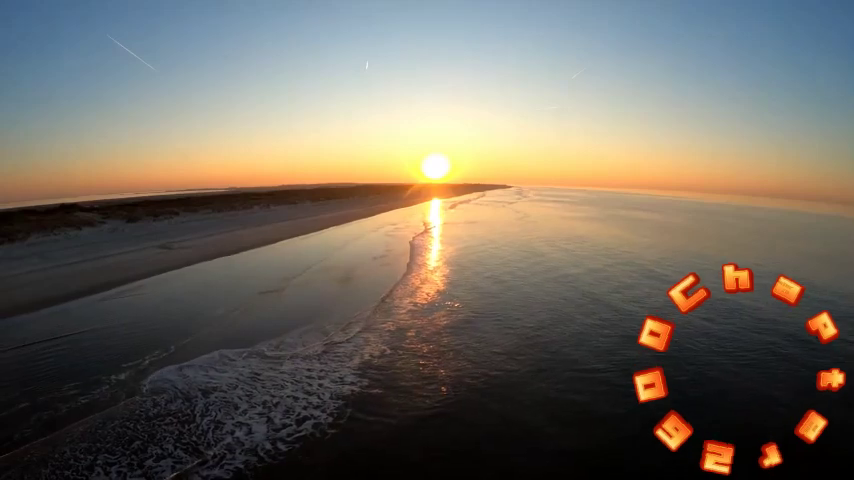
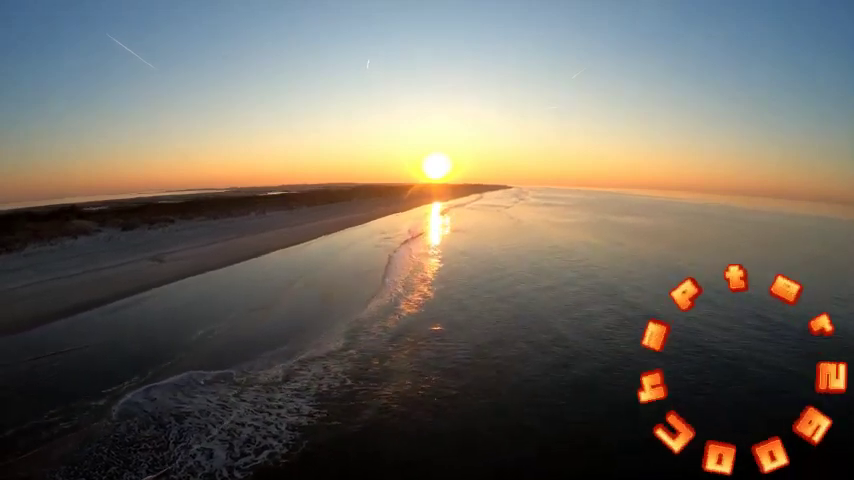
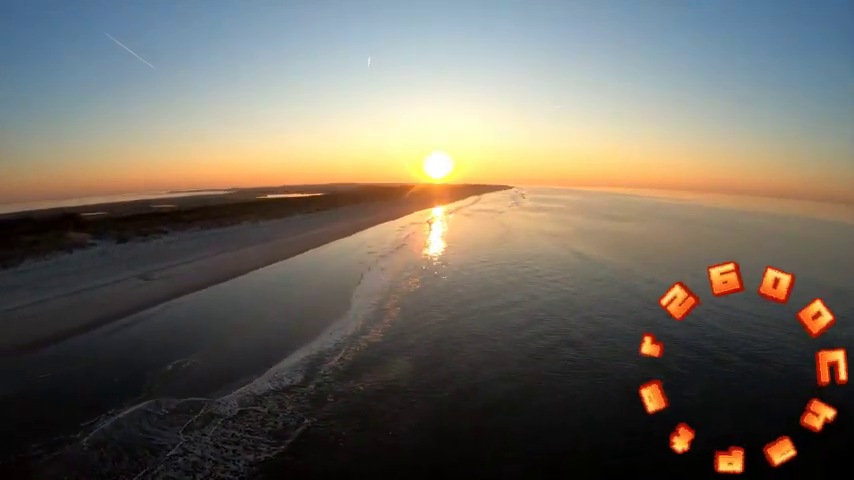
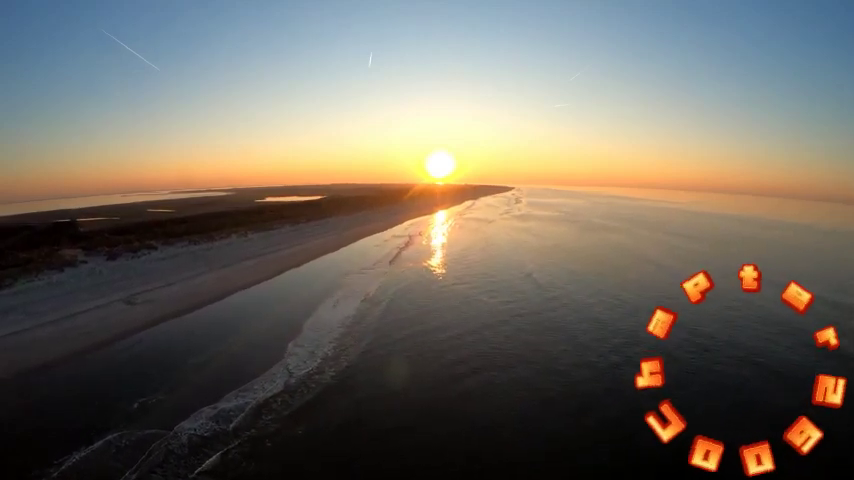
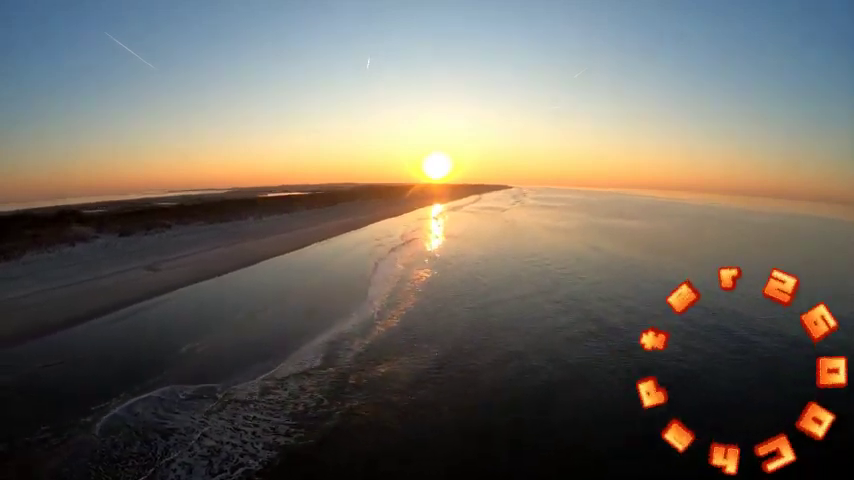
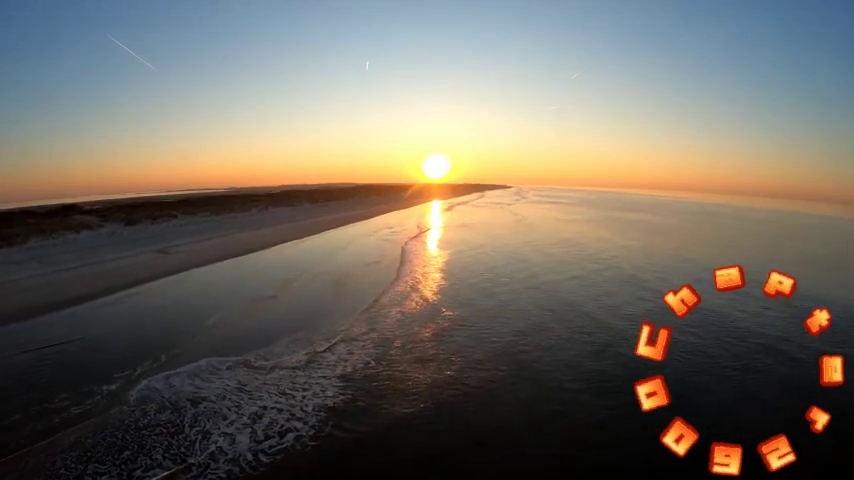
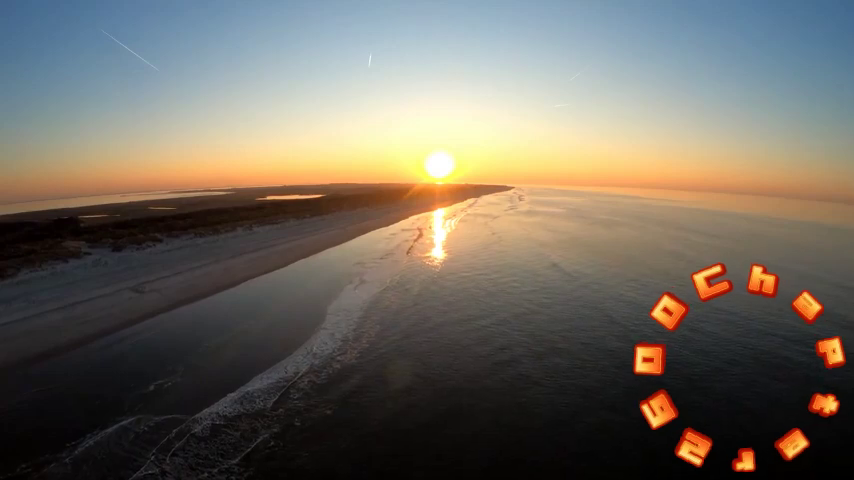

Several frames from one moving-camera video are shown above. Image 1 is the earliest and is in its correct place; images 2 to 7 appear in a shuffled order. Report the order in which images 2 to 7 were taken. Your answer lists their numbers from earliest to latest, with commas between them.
6, 2, 5, 3, 7, 4
